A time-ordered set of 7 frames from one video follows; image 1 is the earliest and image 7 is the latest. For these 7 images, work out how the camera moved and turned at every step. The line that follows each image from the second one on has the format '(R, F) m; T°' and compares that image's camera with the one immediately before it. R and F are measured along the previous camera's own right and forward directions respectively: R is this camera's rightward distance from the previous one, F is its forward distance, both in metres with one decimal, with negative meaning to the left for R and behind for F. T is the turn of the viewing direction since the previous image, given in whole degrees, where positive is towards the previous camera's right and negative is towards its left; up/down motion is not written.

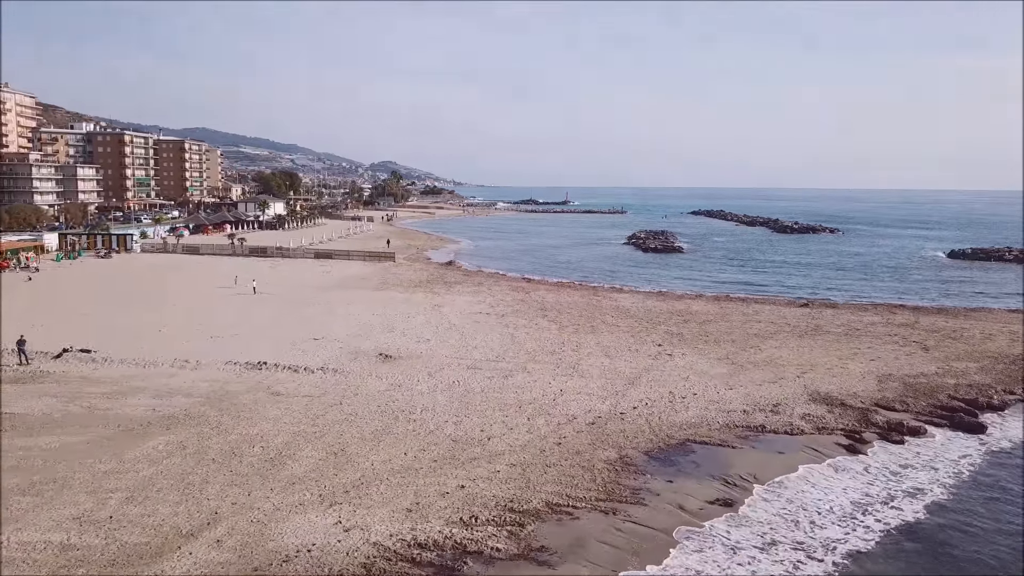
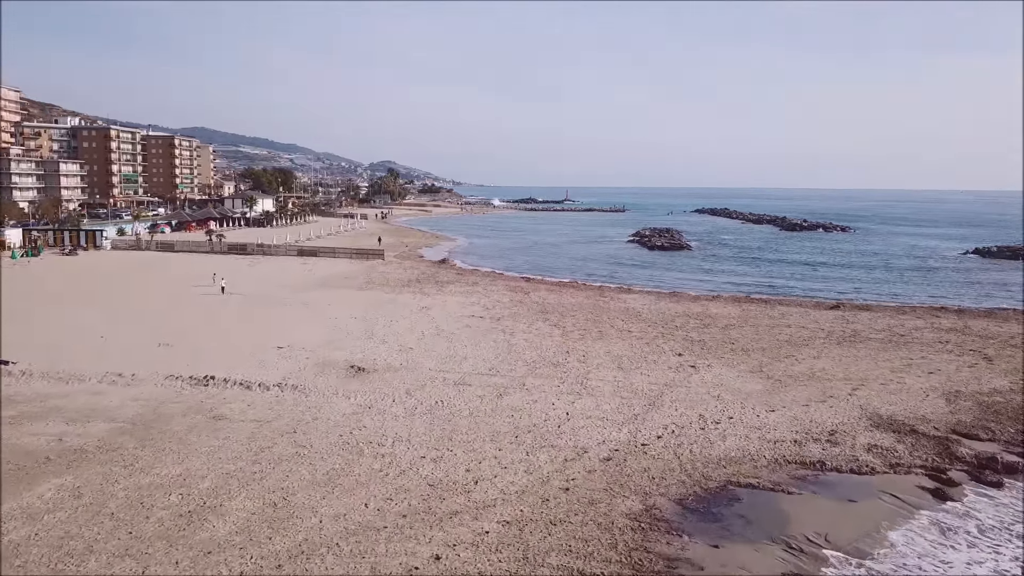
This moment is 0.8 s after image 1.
(+0.1, +3.4) m; 0°
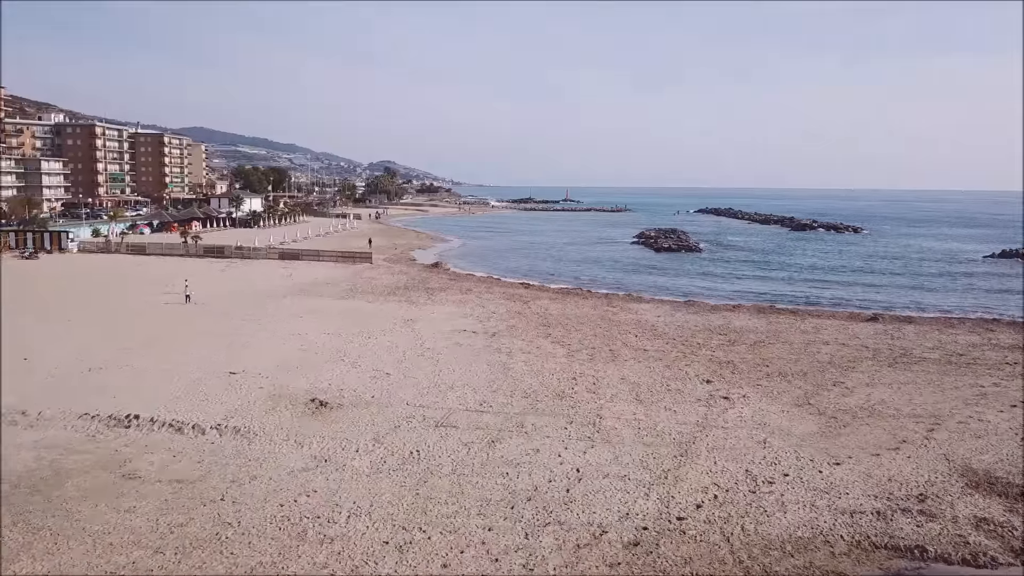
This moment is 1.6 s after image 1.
(+0.1, +3.4) m; 0°
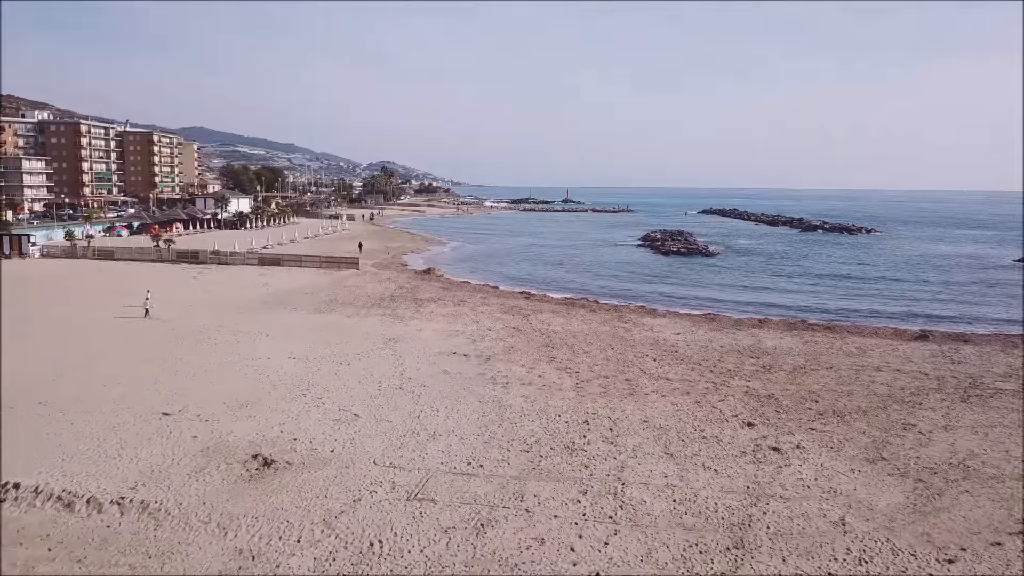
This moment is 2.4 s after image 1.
(+0.1, +3.4) m; 0°
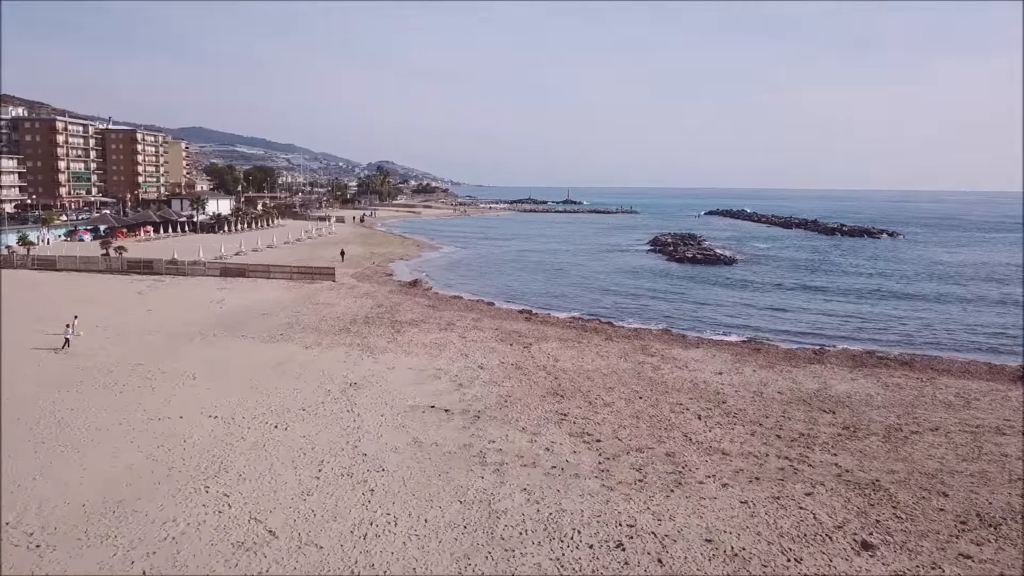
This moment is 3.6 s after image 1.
(+0.1, +5.0) m; 0°
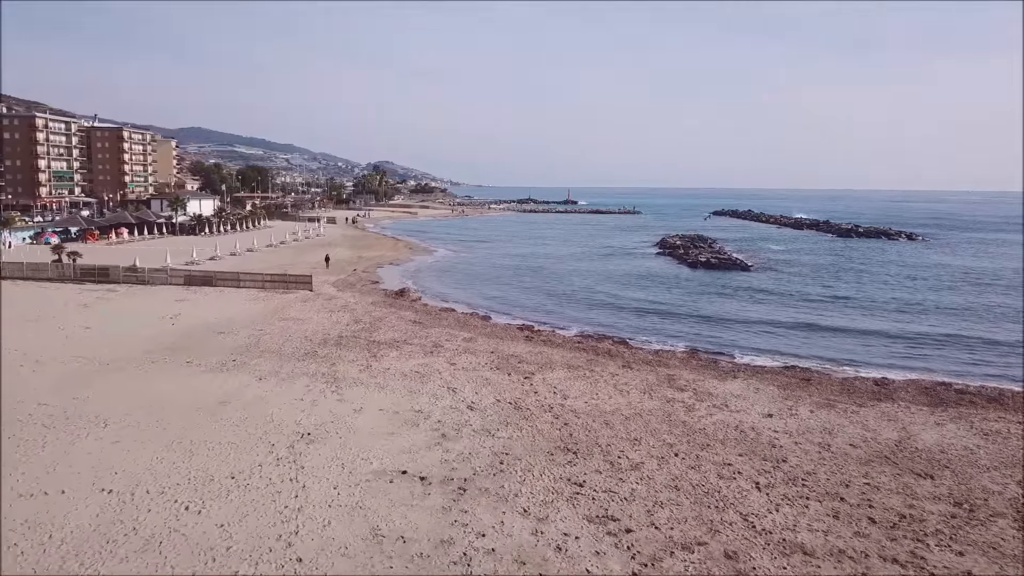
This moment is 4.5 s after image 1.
(+0.1, +3.8) m; 0°
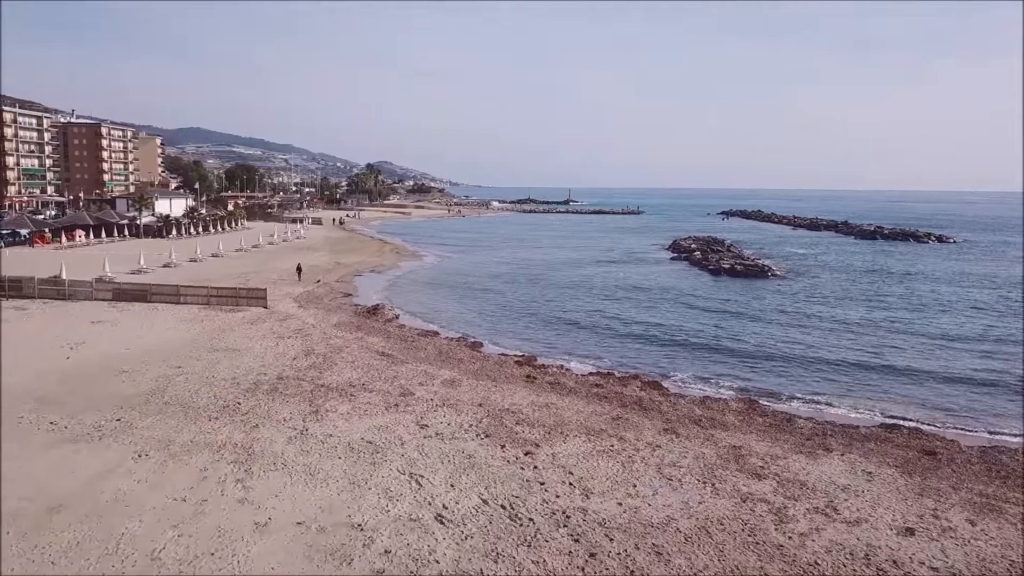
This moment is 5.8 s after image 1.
(+0.1, +5.5) m; 0°
